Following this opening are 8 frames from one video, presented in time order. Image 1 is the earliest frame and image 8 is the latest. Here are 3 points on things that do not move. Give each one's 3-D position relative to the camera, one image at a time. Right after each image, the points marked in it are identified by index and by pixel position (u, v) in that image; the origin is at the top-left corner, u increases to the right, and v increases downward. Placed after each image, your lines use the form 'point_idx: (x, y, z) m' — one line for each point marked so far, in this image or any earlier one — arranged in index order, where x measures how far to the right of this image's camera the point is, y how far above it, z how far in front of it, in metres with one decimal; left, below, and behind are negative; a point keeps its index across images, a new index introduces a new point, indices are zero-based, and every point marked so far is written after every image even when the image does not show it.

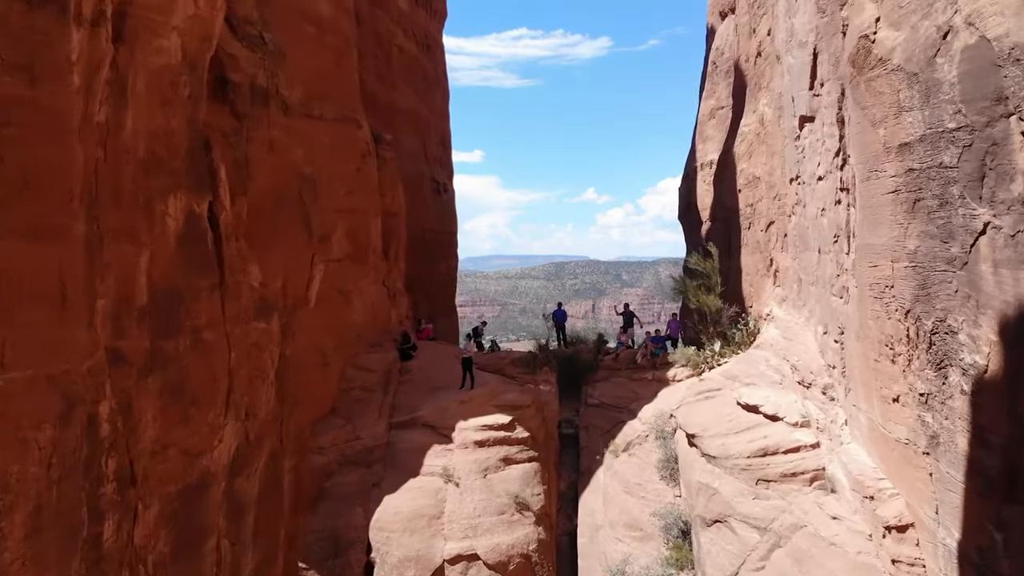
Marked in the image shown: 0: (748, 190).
0: (+3.8, +1.6, +13.4) m
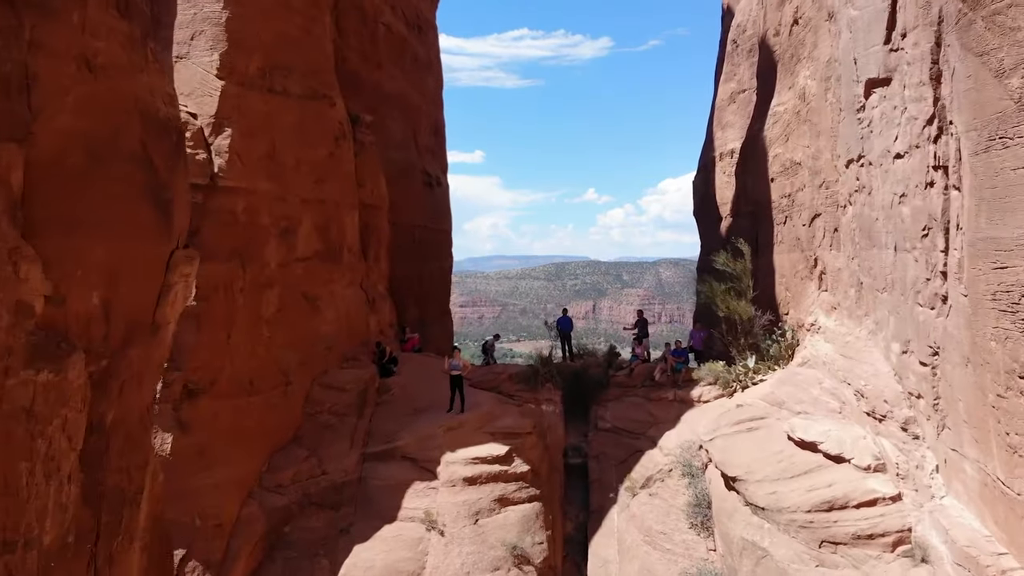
0: (+3.7, +1.5, +11.5) m
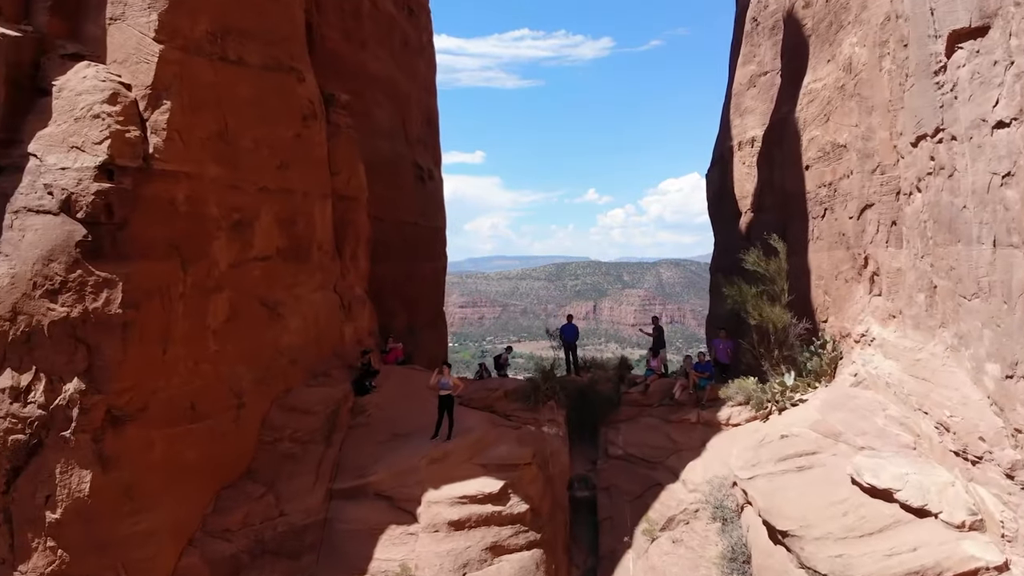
0: (+3.7, +1.5, +10.0) m
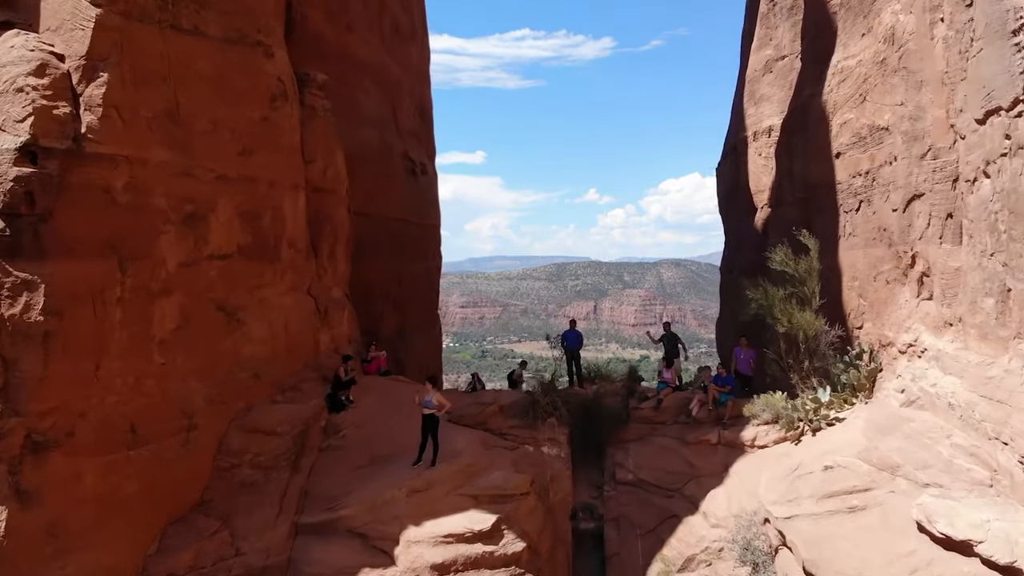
0: (+3.7, +1.5, +8.8) m
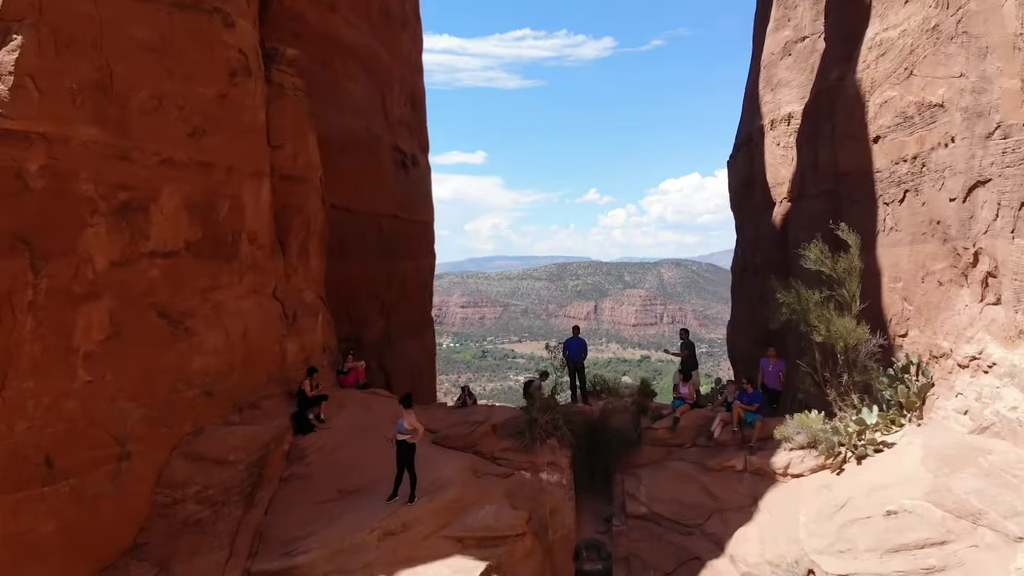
0: (+3.6, +1.4, +7.7) m
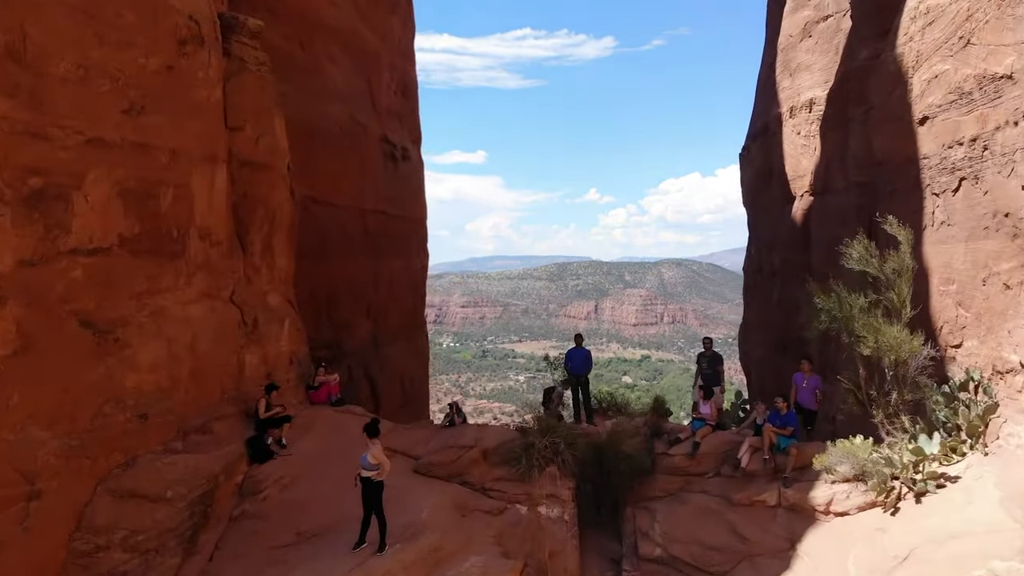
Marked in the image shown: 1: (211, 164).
0: (+3.5, +1.4, +6.7) m
1: (-2.4, +1.0, +6.7) m
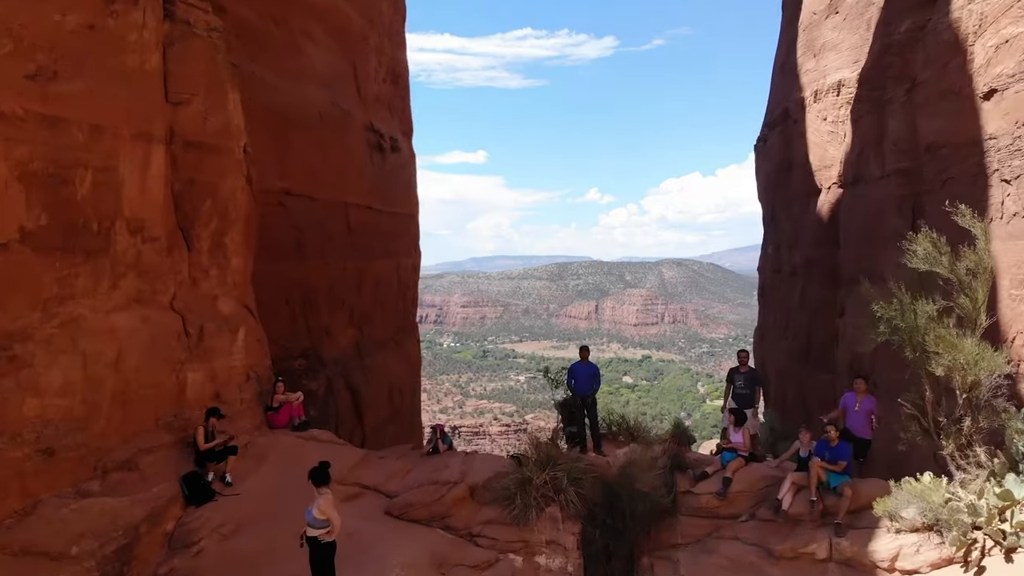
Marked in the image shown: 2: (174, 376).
0: (+3.5, +1.4, +5.6) m
1: (-2.5, +1.0, +5.6) m
2: (-2.3, -0.6, +5.6) m
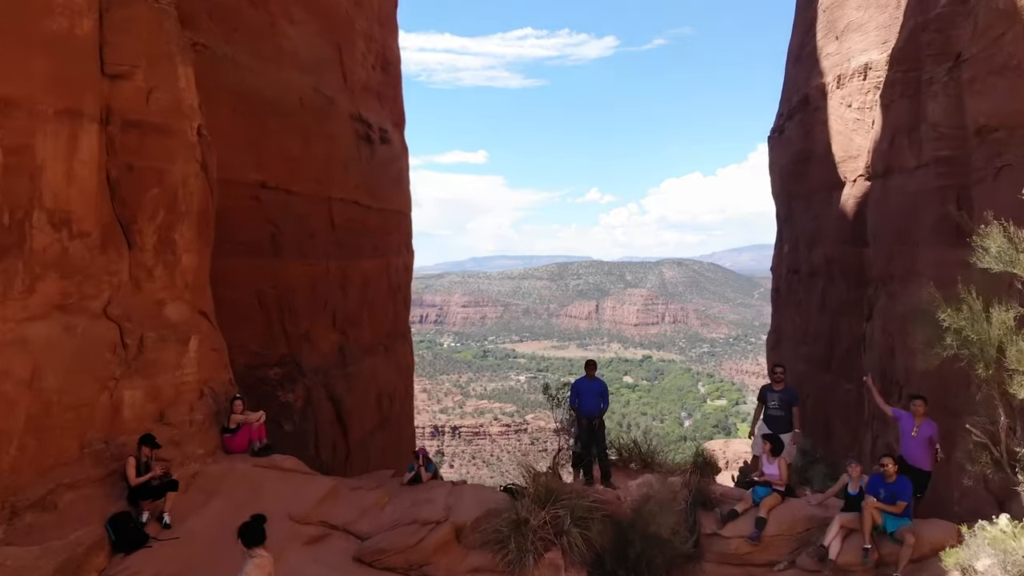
0: (+3.5, +1.4, +4.7) m
1: (-2.5, +1.0, +4.8) m
2: (-2.3, -0.6, +4.8) m
